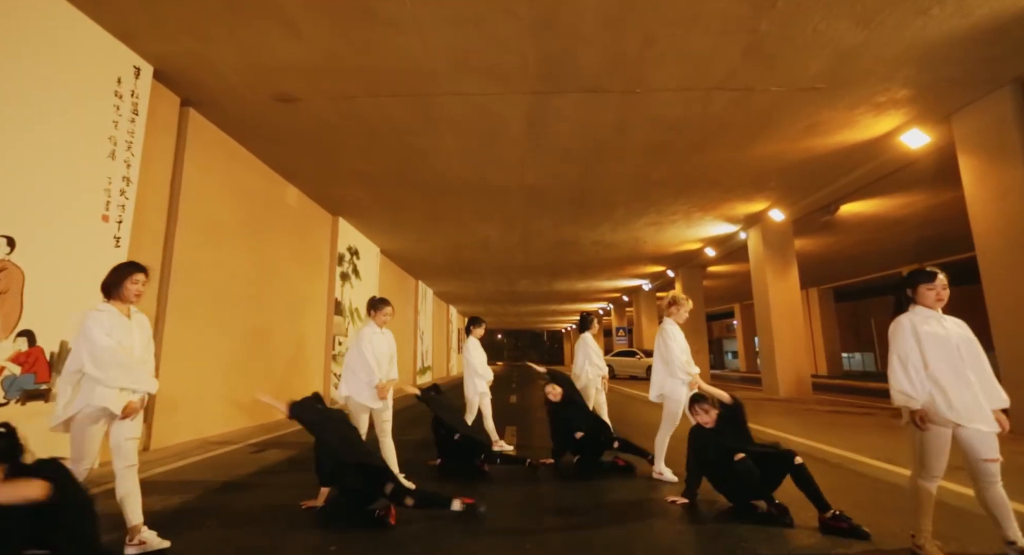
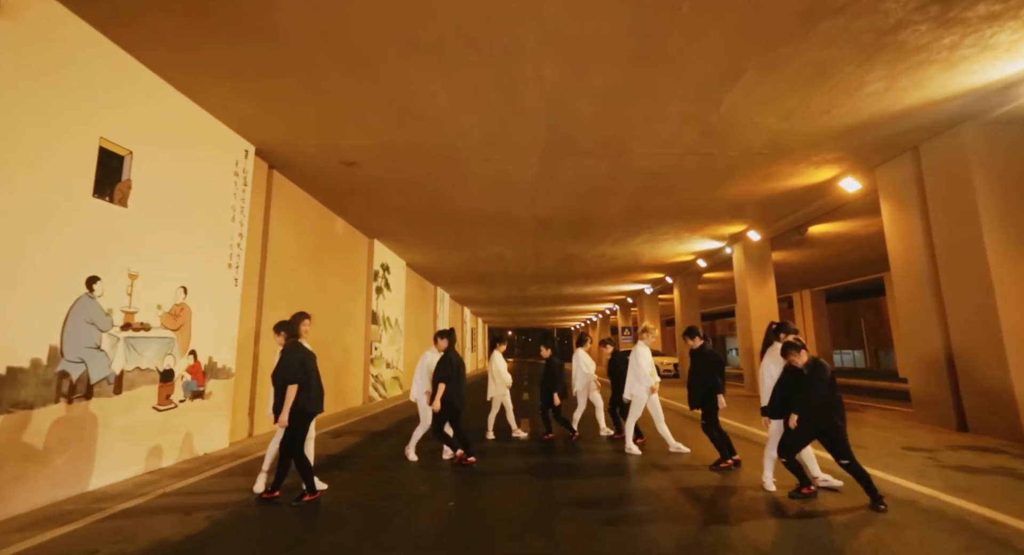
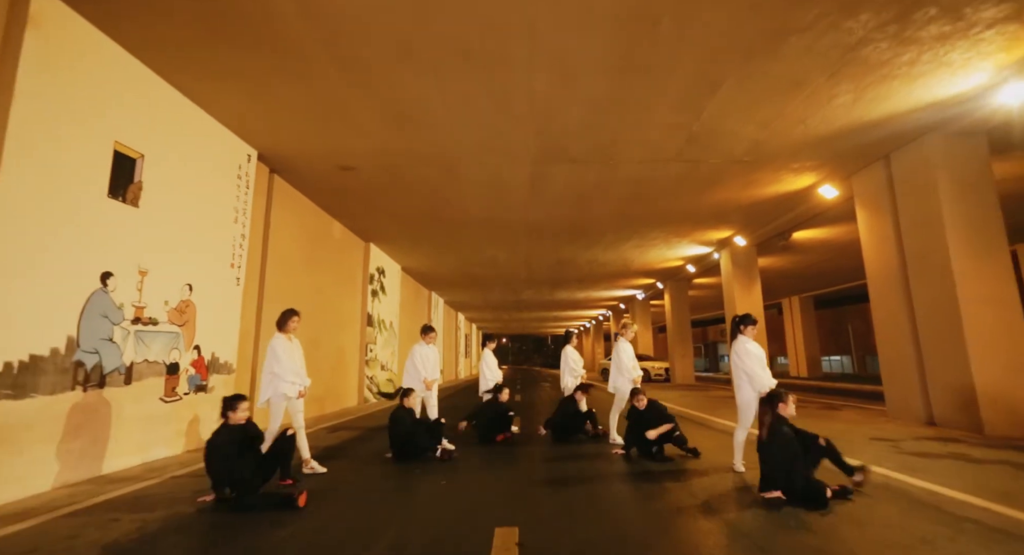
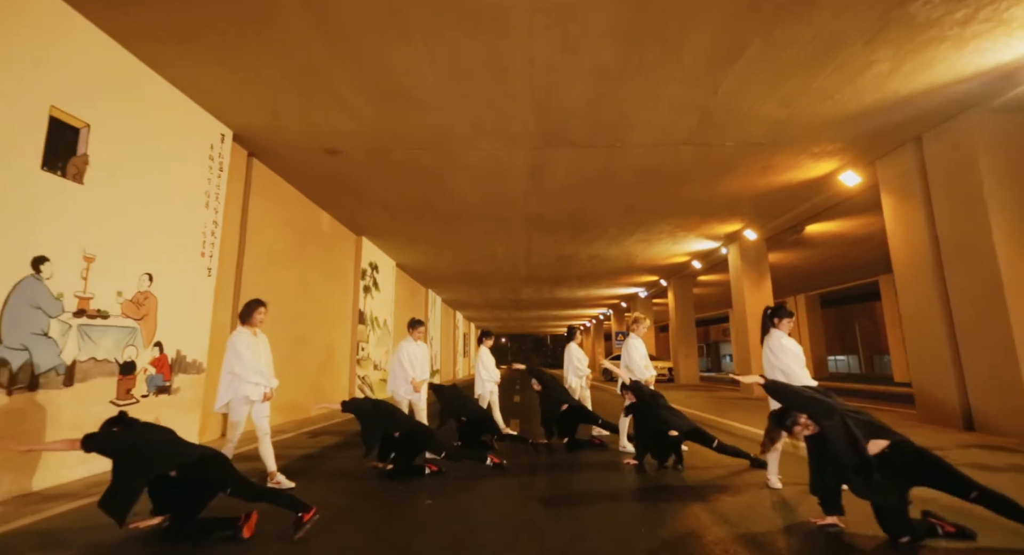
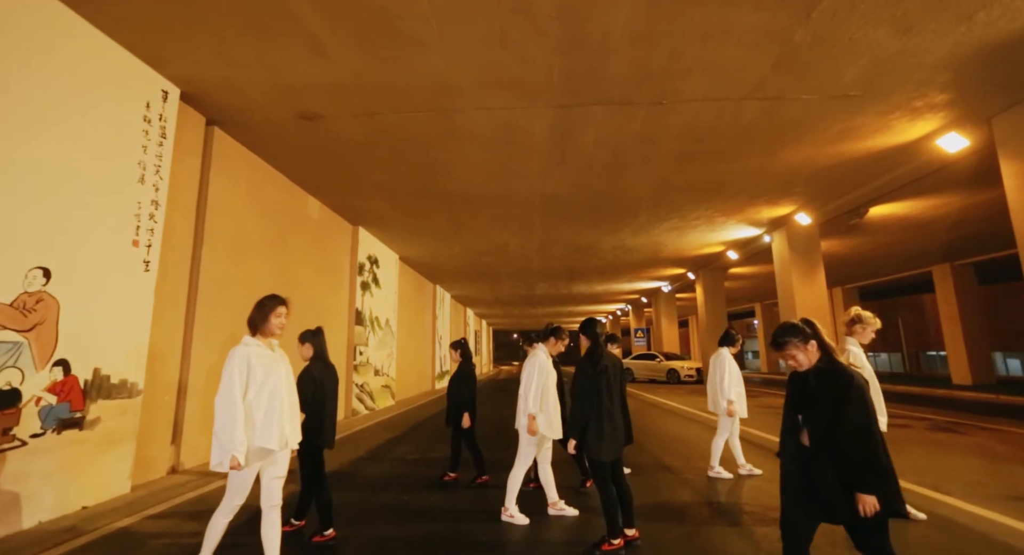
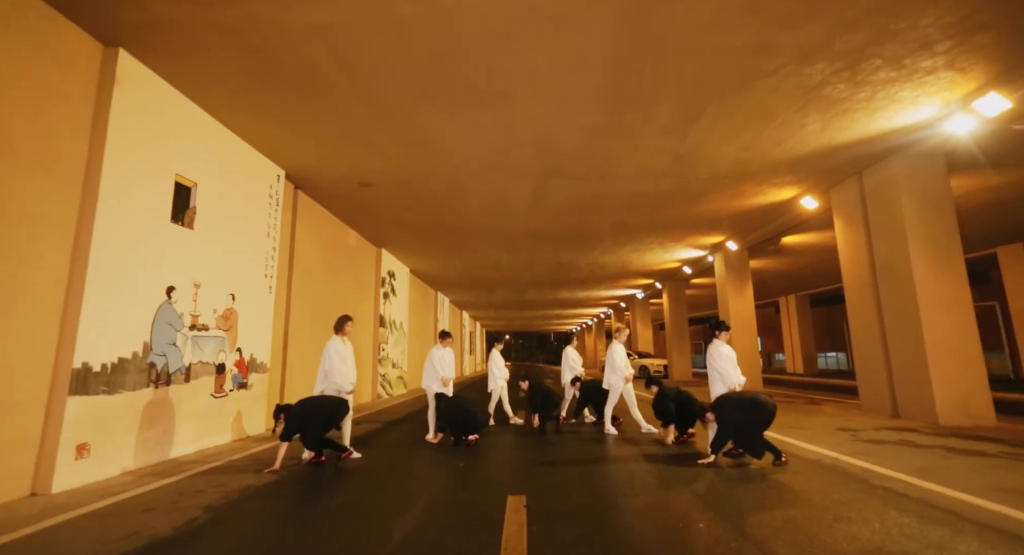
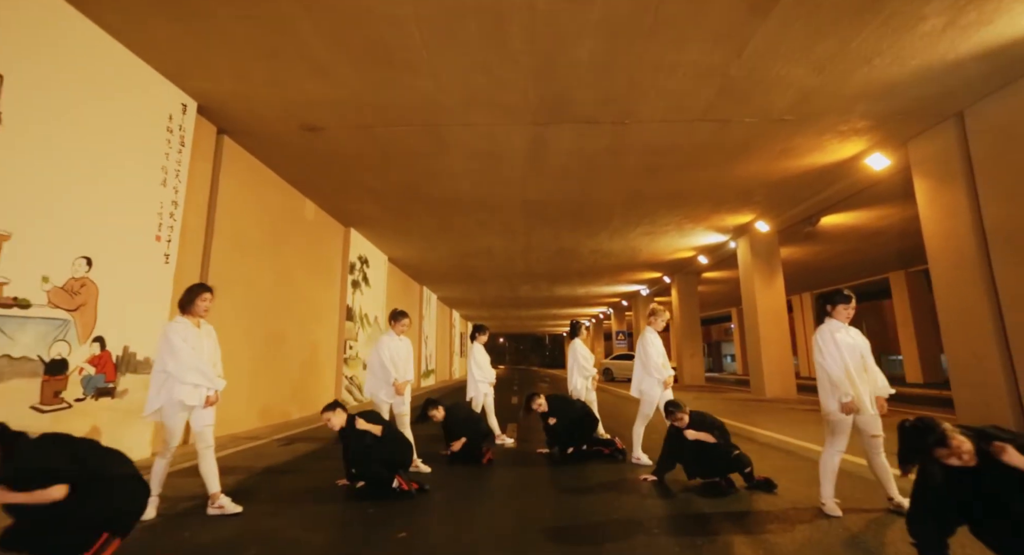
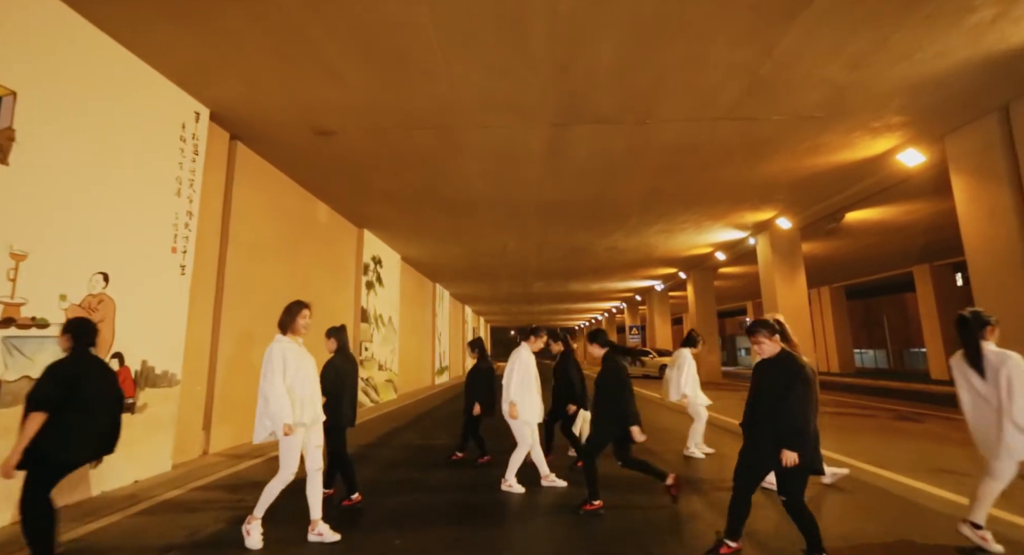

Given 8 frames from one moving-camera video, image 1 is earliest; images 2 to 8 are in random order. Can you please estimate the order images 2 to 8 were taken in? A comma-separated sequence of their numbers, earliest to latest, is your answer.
7, 4, 3, 6, 2, 8, 5
